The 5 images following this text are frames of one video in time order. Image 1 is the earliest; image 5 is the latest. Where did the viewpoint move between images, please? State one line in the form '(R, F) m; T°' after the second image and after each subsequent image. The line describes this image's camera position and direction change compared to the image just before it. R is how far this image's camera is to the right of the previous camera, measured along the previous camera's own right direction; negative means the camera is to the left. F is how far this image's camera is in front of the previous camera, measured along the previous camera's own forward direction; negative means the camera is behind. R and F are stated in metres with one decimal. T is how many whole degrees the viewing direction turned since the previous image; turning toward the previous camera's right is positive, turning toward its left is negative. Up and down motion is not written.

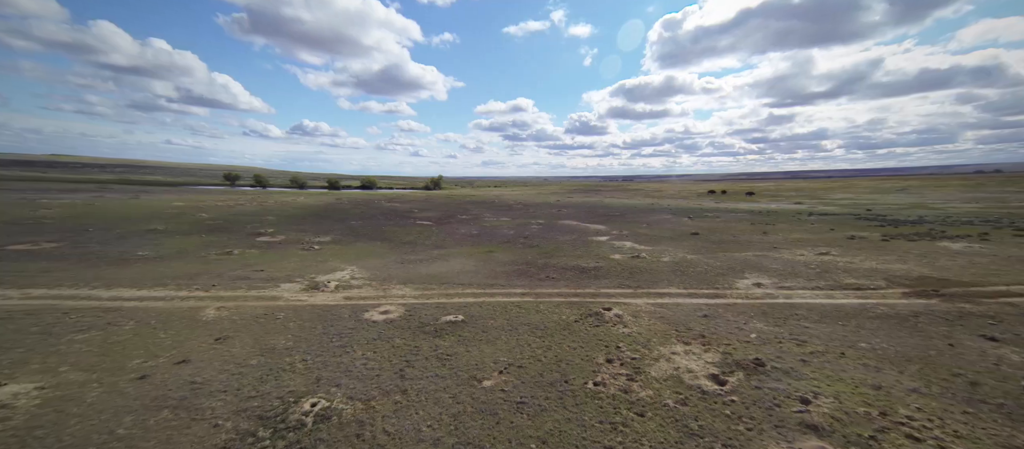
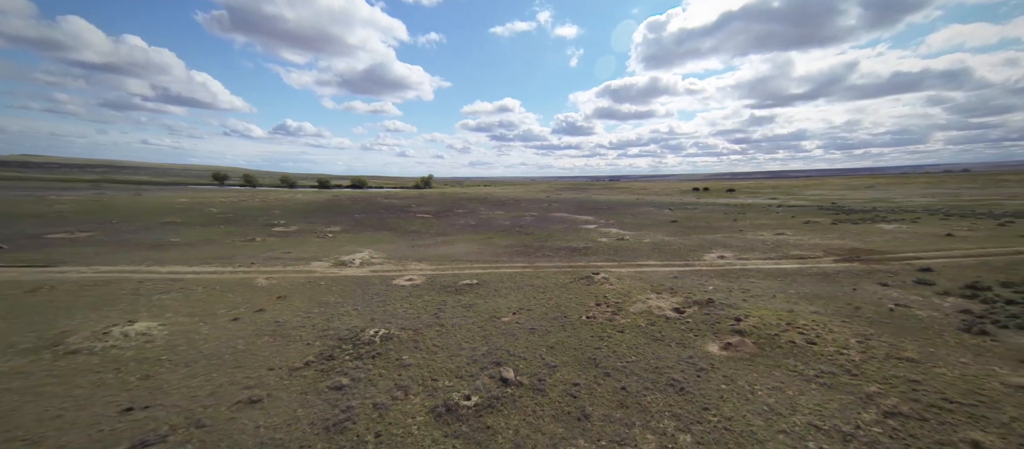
(-0.8, -2.8) m; +2°
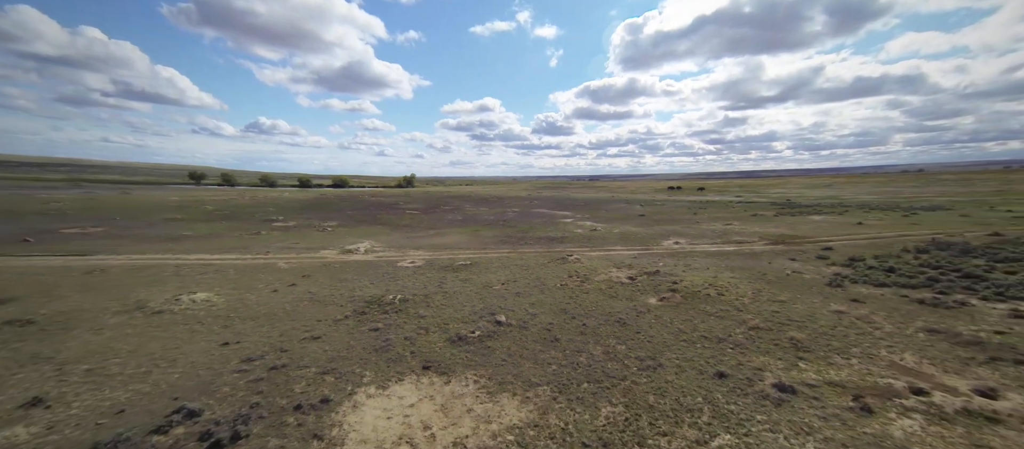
(-0.3, -3.0) m; +3°
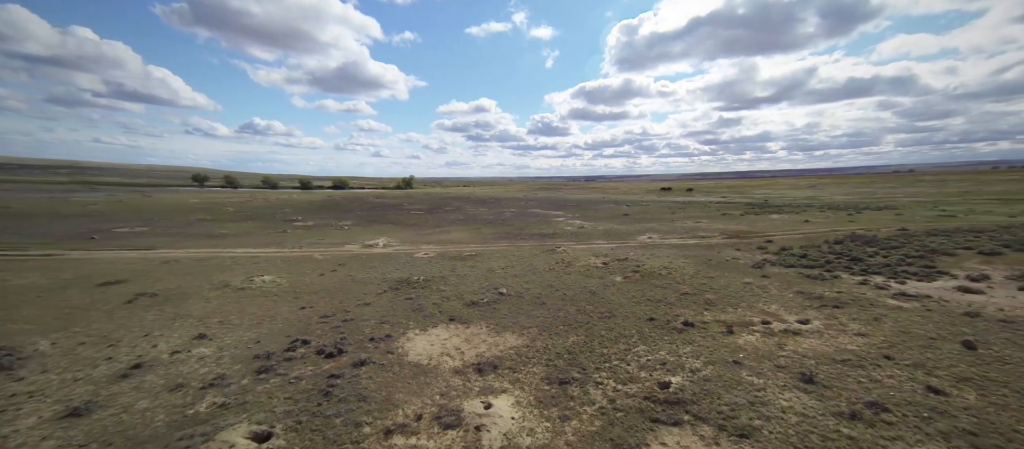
(-0.1, -3.8) m; +1°
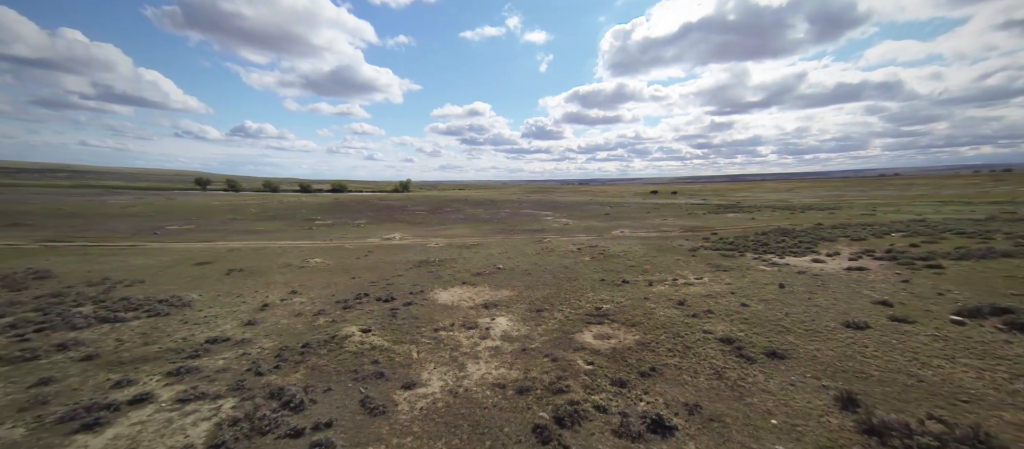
(0.0, -5.2) m; +1°
